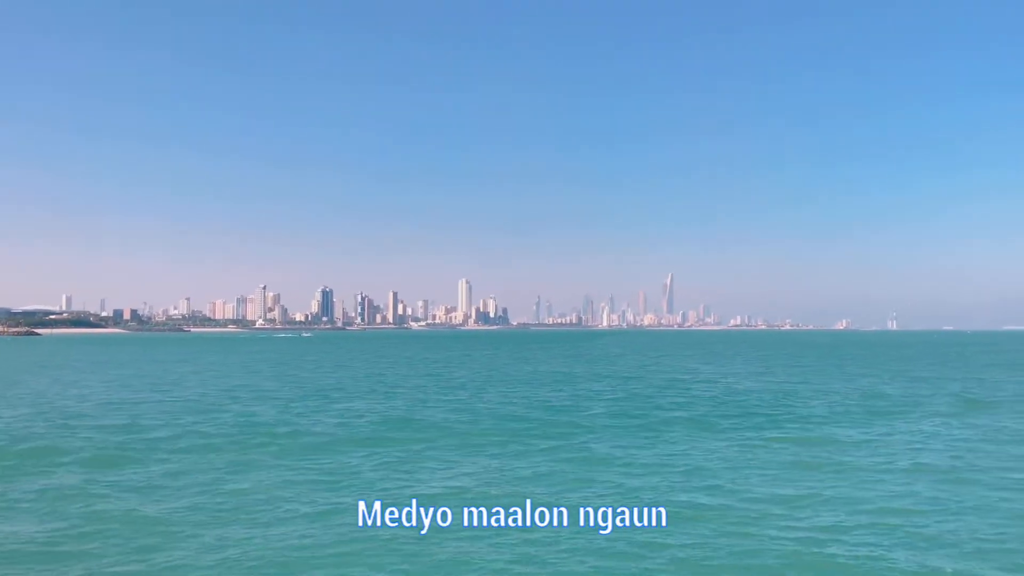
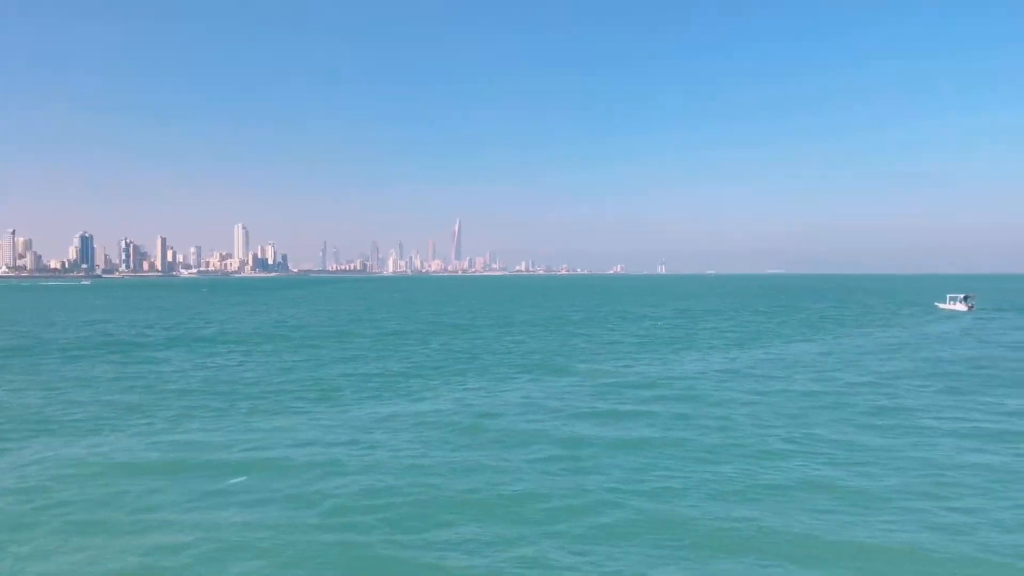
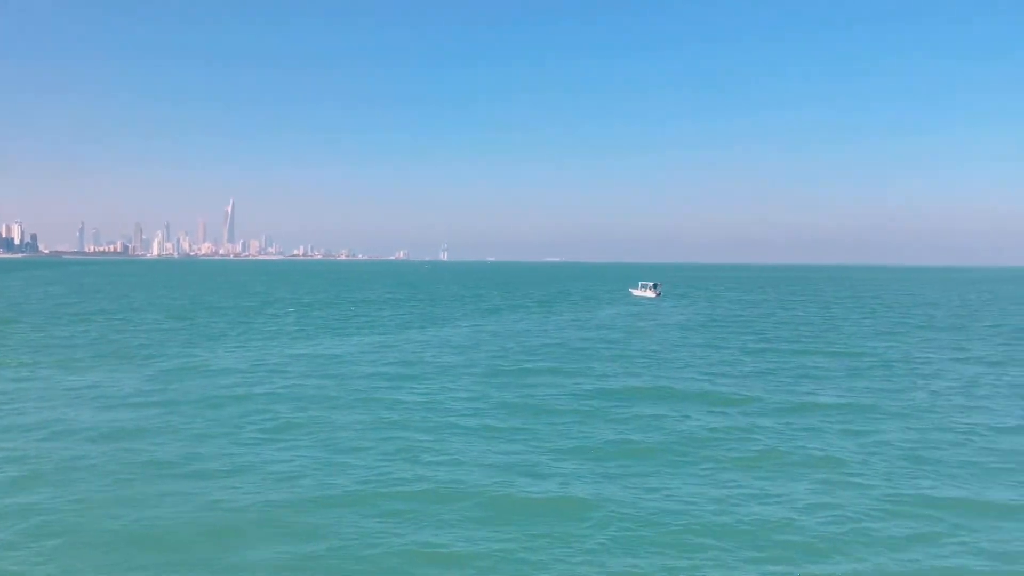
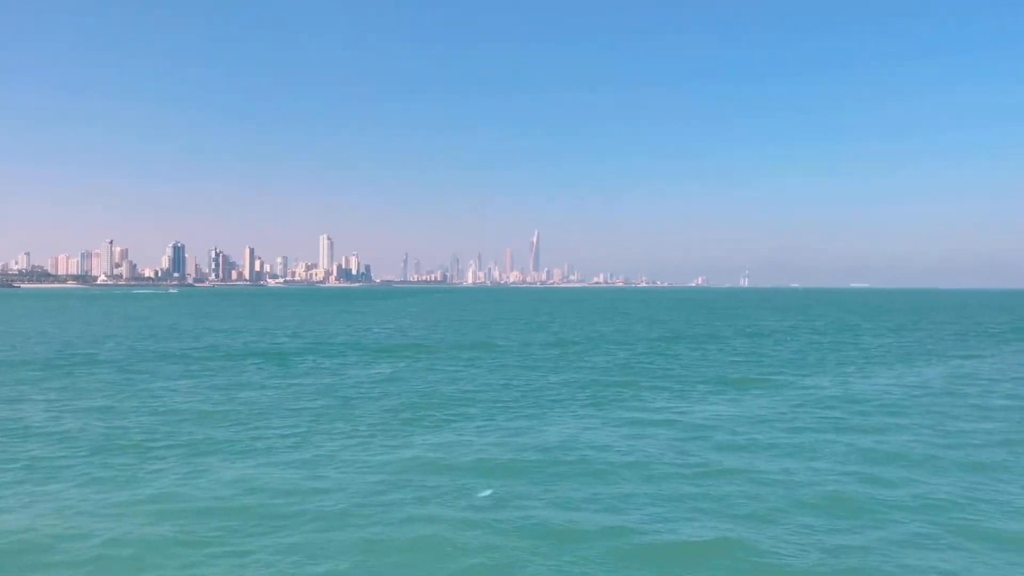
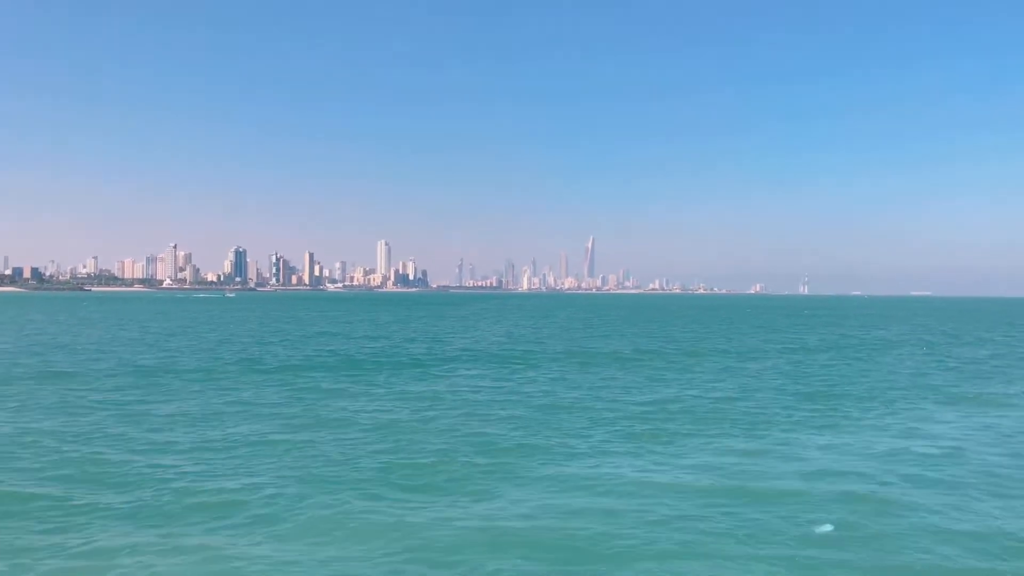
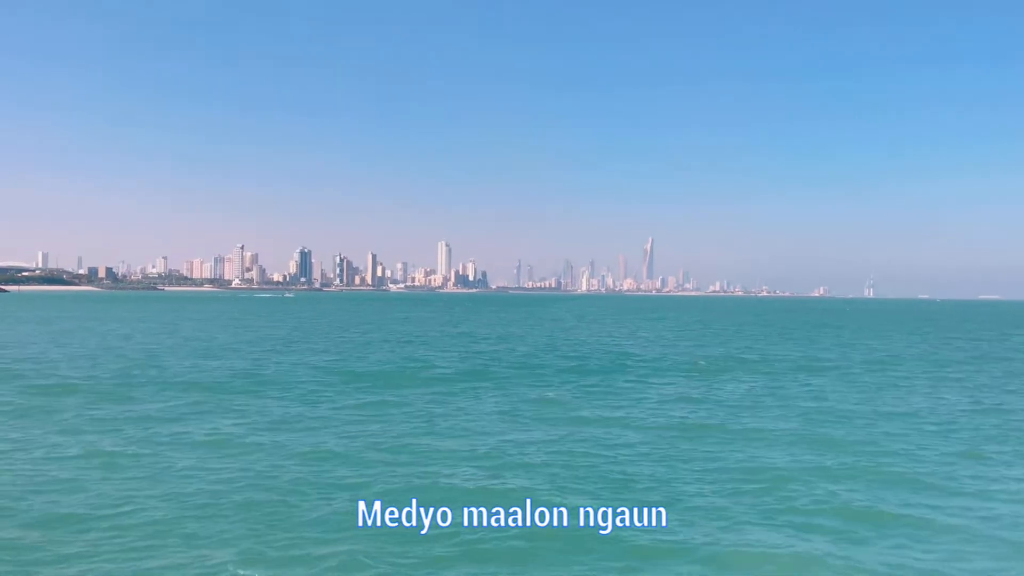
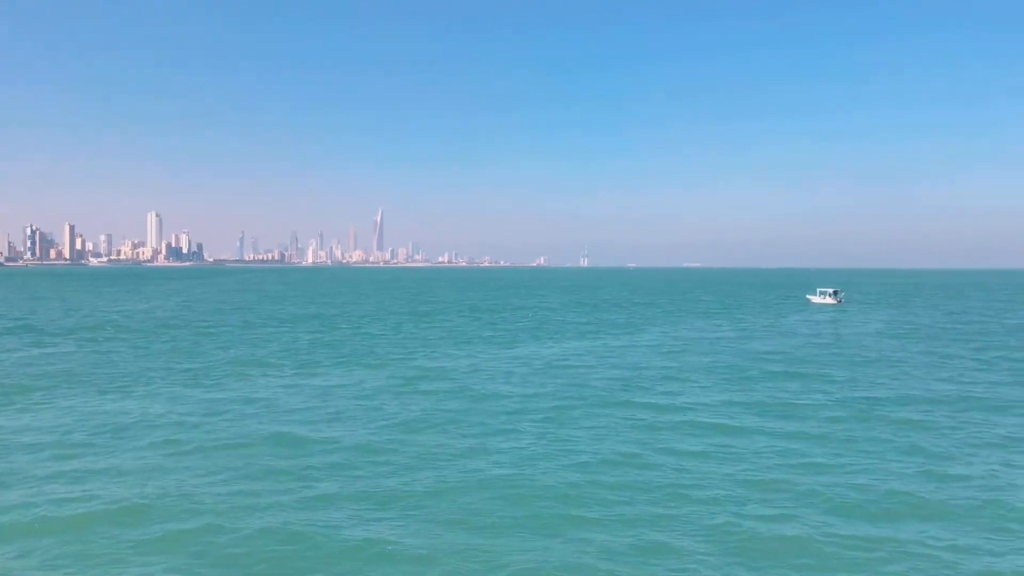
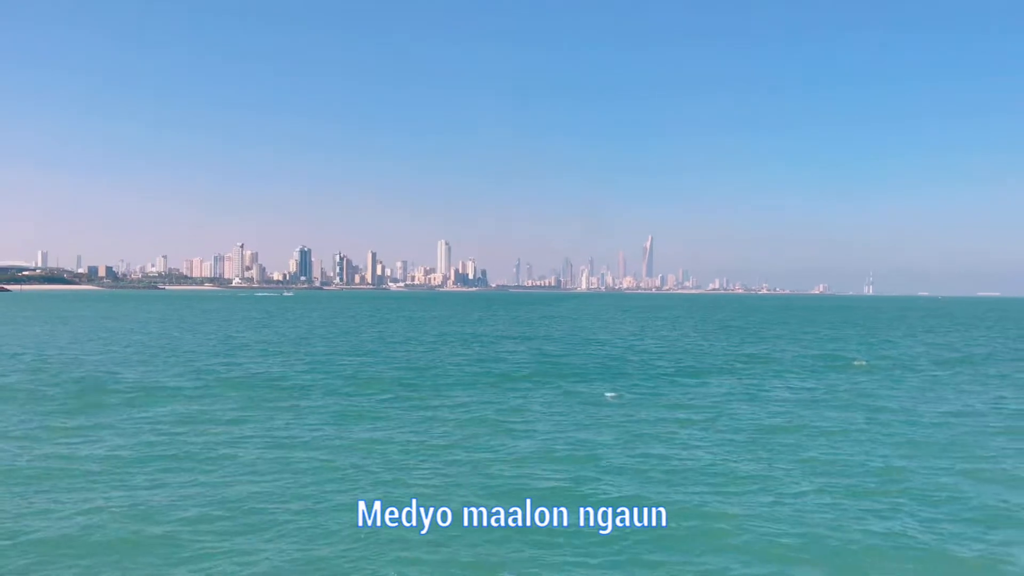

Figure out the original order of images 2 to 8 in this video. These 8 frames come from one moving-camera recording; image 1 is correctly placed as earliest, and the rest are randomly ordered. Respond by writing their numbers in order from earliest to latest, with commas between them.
8, 6, 5, 4, 2, 7, 3
